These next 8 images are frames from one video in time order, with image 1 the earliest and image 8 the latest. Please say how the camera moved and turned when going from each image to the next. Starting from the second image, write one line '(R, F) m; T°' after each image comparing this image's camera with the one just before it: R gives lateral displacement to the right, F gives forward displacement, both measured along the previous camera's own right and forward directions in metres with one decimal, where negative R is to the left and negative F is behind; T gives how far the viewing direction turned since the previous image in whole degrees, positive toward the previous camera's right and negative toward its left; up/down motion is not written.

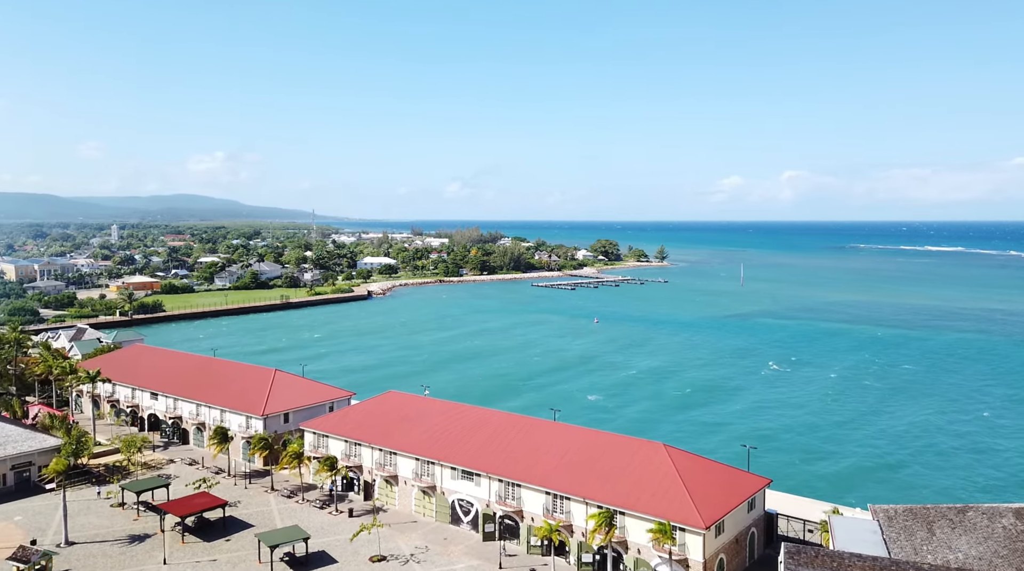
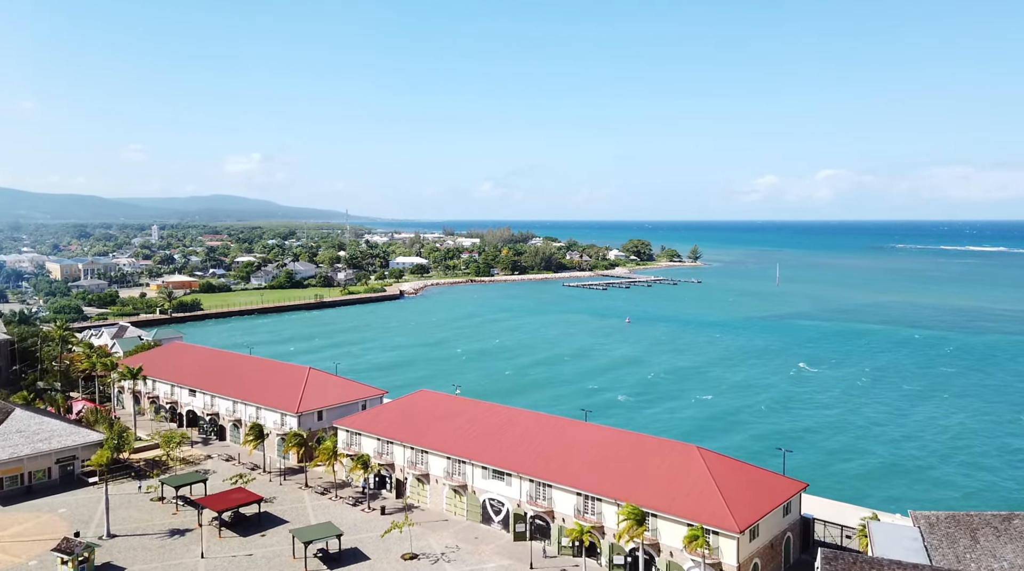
(0.0, -0.6) m; -2°
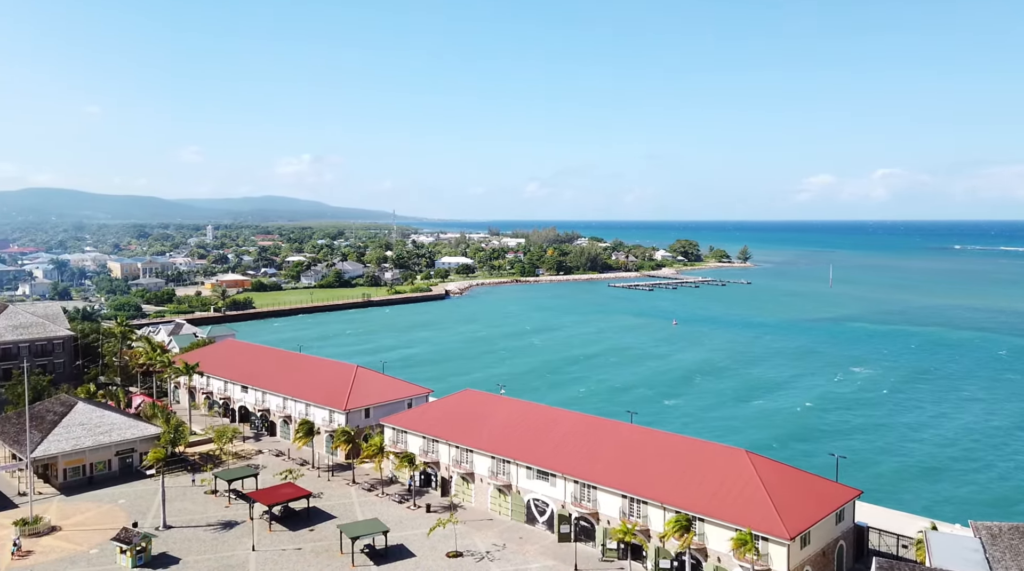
(0.0, -0.6) m; -3°
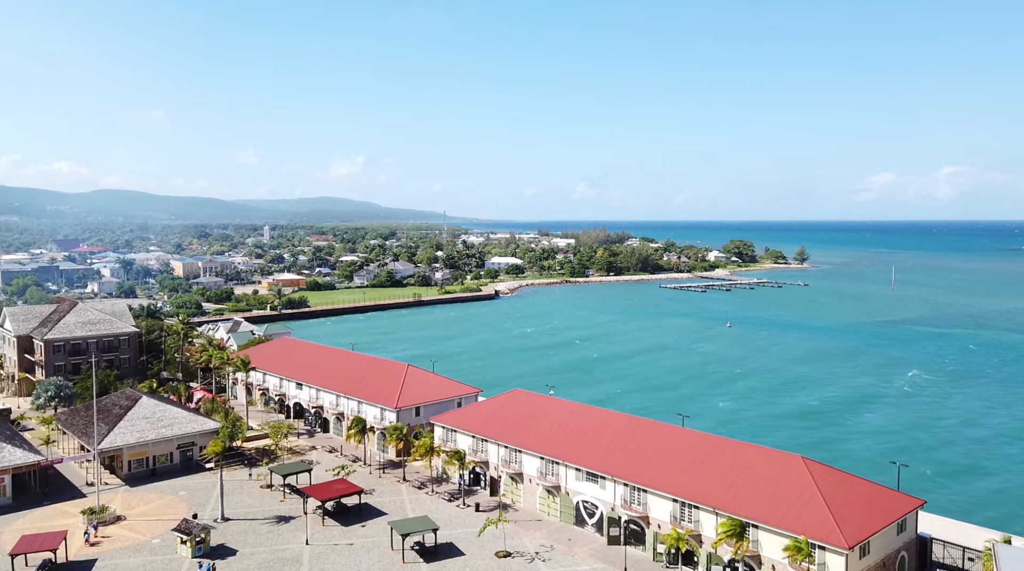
(0.0, -0.6) m; -3°
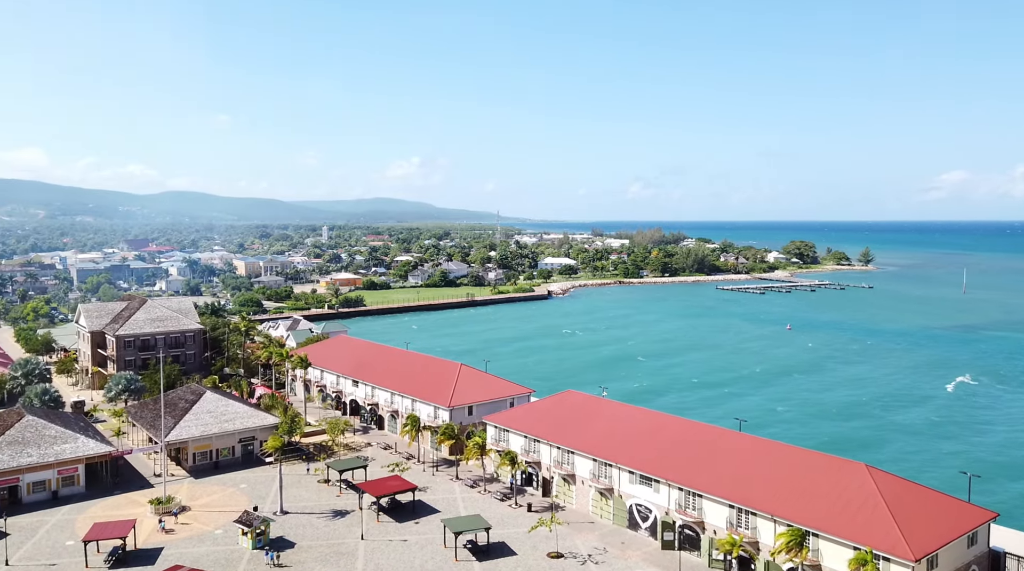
(-0.1, -0.6) m; -3°
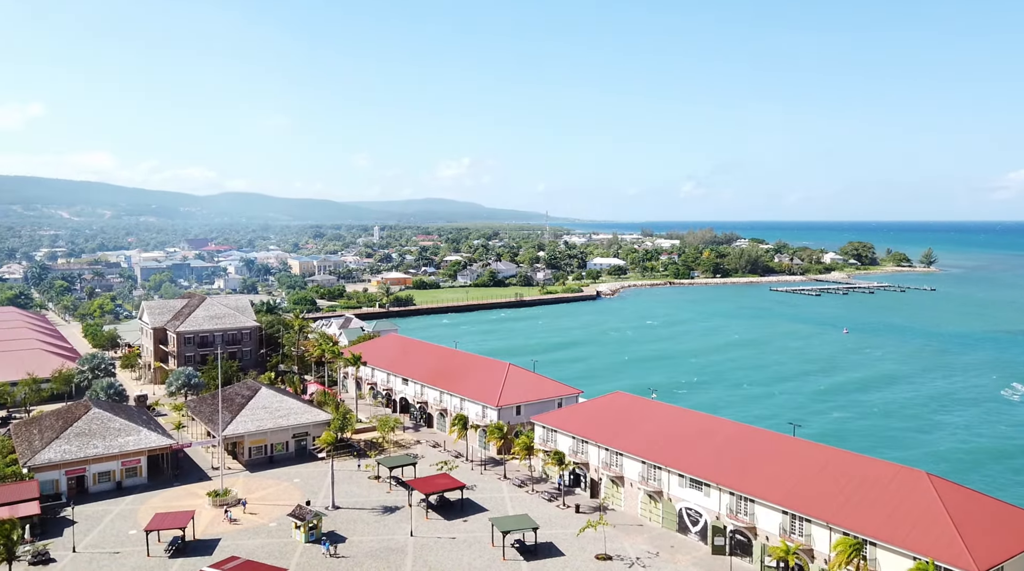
(-0.1, -0.4) m; -3°
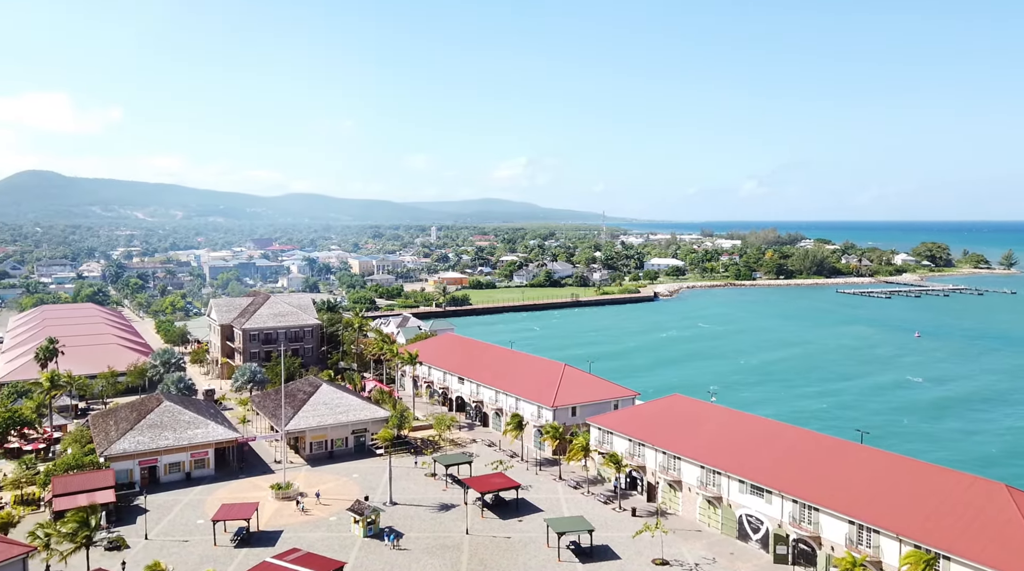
(0.0, -0.6) m; -4°
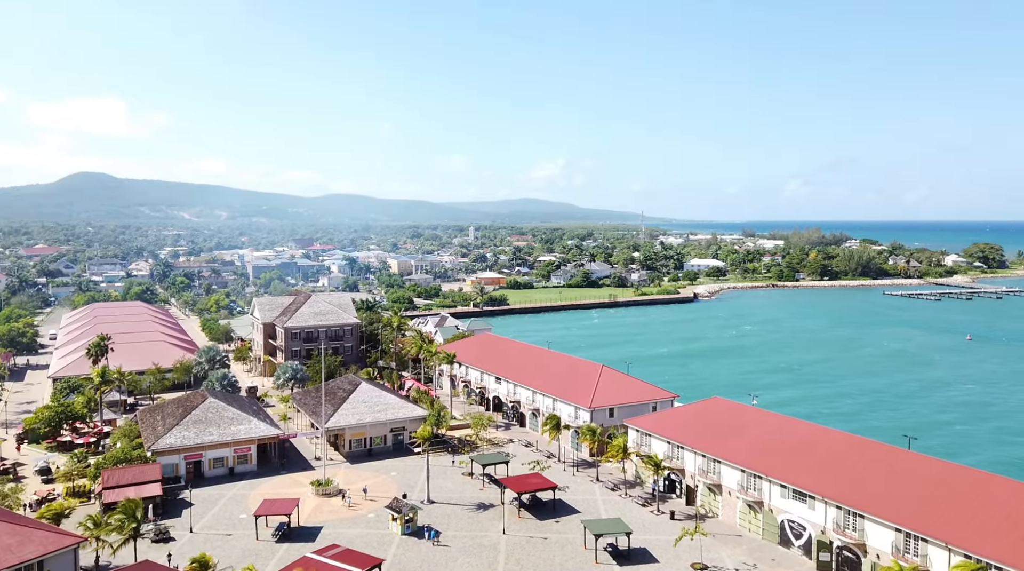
(0.0, -0.2) m; -2°
